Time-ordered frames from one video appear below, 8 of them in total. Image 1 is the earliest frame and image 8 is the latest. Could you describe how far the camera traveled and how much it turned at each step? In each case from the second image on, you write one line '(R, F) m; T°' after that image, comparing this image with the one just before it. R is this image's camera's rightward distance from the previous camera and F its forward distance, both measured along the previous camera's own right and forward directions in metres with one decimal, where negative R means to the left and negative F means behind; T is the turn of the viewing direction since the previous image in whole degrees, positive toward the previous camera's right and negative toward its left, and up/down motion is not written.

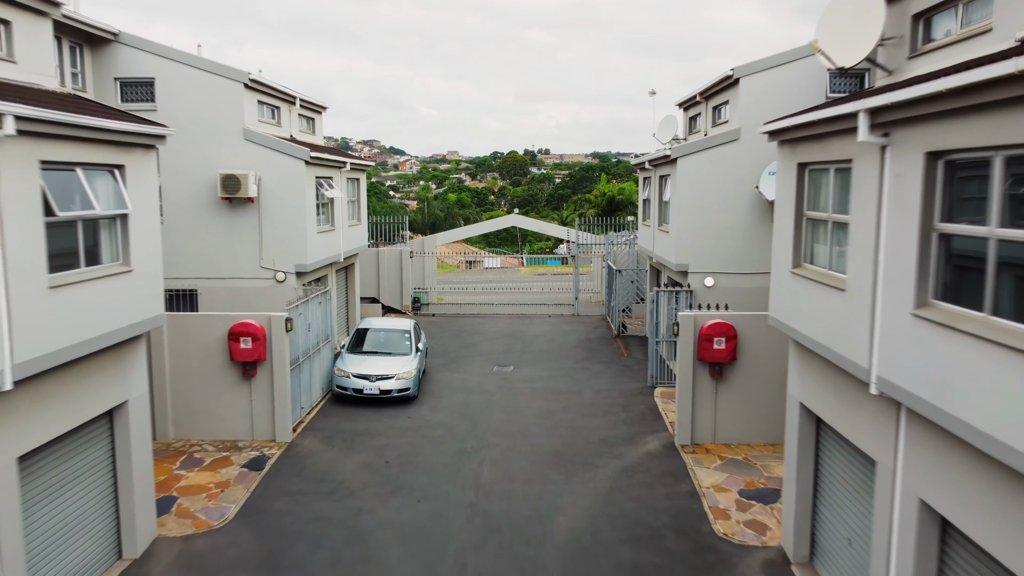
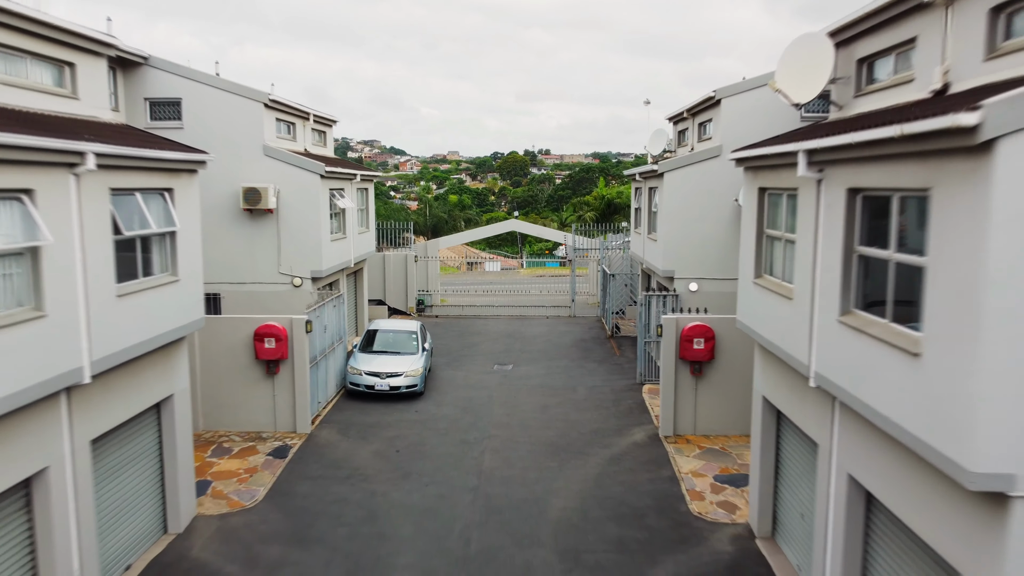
(0.0, -1.1) m; 0°
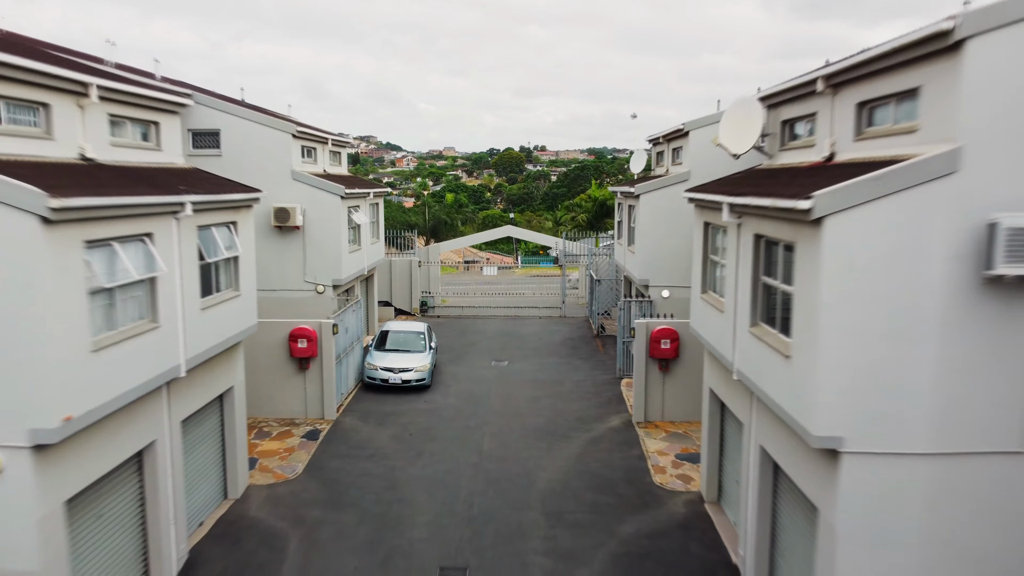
(0.0, -2.0) m; 0°
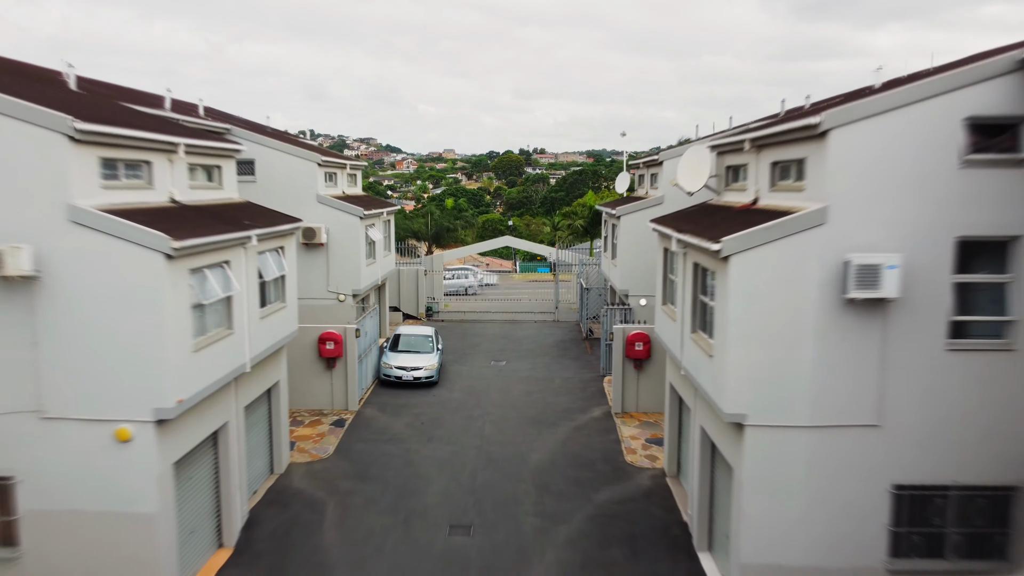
(+0.1, -2.3) m; 0°
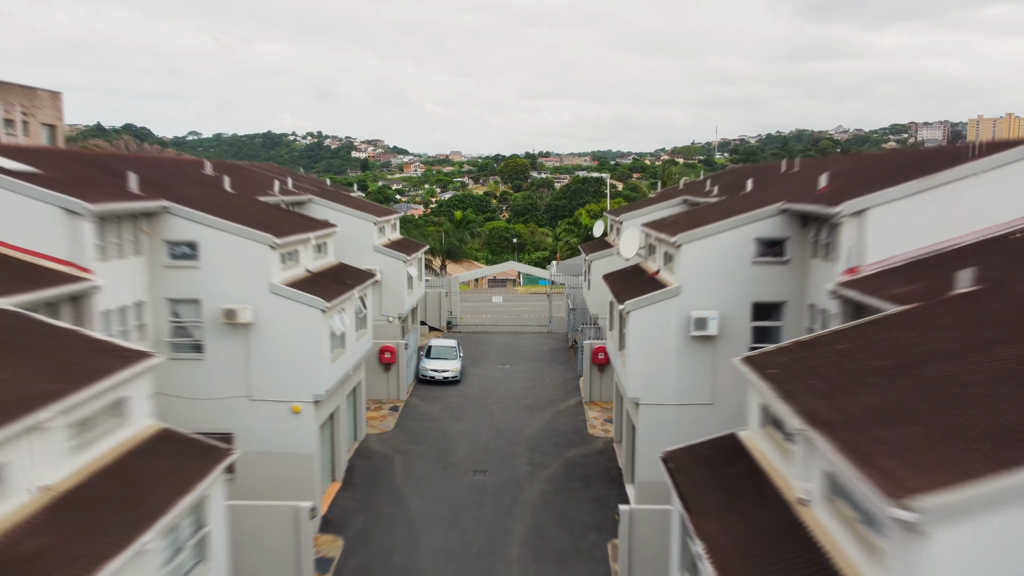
(+0.1, -7.0) m; 0°
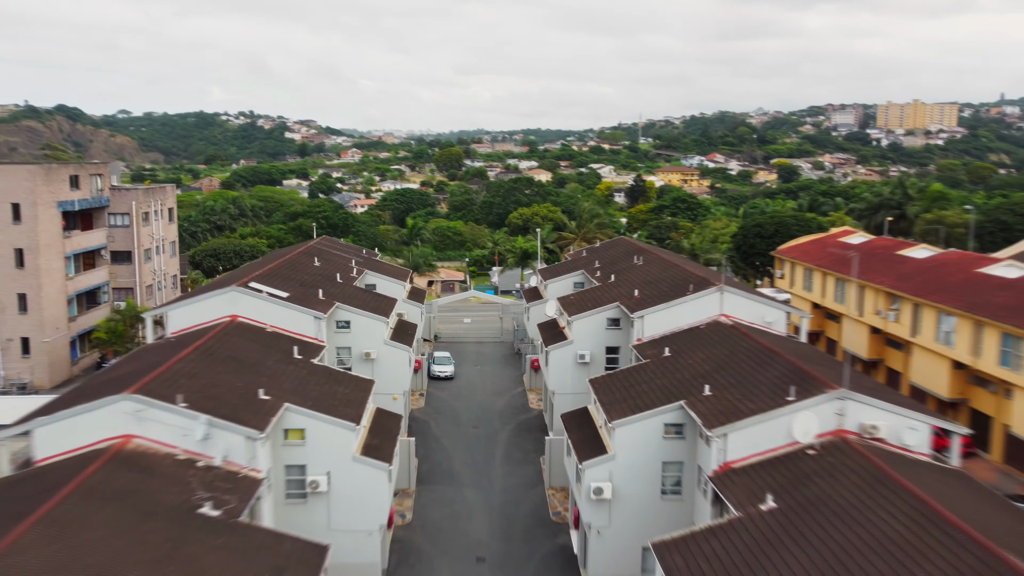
(-2.2, -17.9) m; +5°
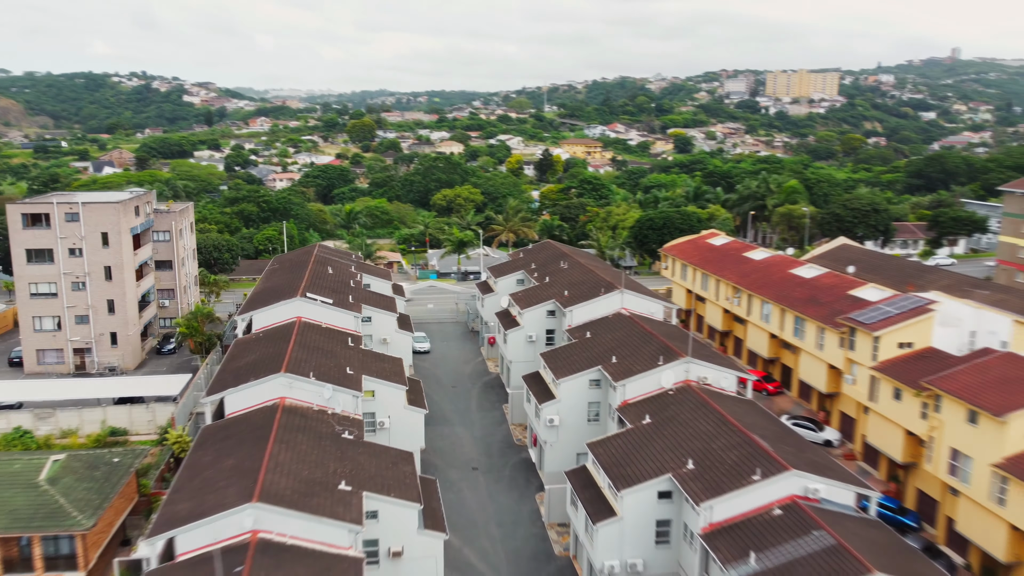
(-3.8, -15.2) m; +7°
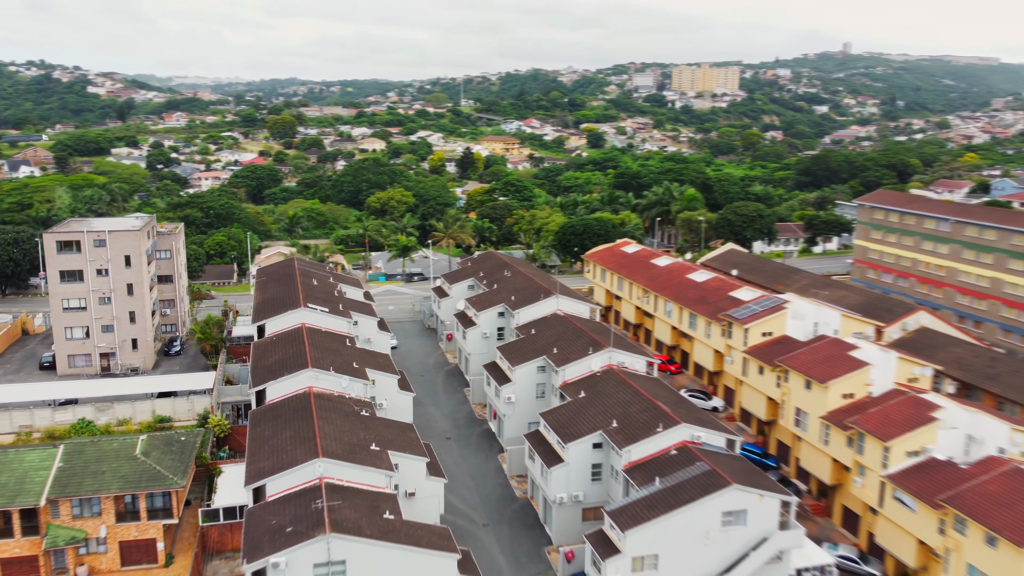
(-3.2, -12.1) m; +6°
